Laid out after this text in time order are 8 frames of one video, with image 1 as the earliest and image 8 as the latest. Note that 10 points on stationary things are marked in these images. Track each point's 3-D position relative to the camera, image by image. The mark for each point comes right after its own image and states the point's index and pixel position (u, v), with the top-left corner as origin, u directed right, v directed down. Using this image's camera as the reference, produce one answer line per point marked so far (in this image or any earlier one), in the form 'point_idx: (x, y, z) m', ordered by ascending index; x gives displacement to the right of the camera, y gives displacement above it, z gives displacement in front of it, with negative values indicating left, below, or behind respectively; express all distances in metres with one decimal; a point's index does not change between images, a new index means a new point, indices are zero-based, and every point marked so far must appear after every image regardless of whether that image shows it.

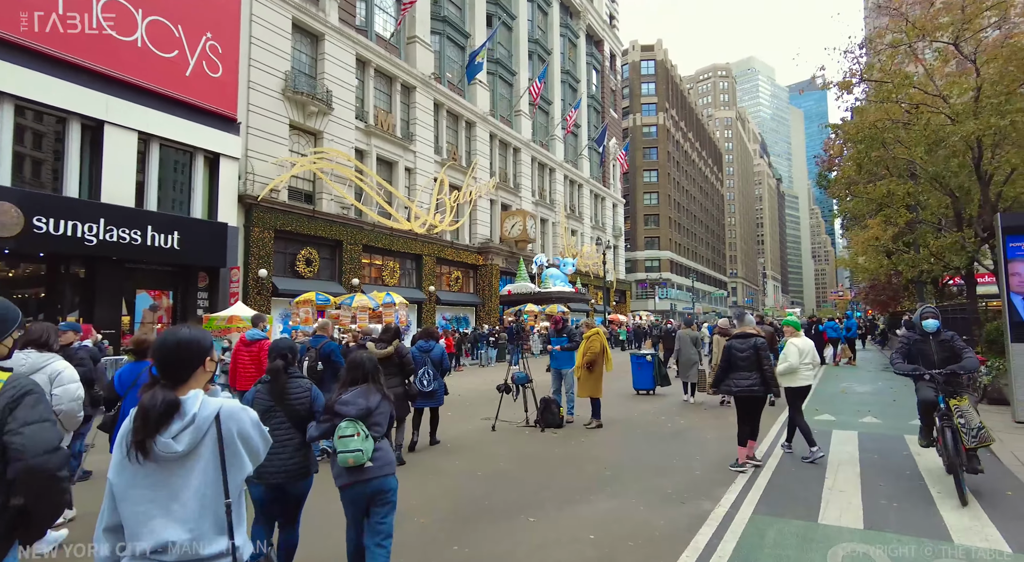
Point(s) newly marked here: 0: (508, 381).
0: (-0.1, -1.4, +8.0) m
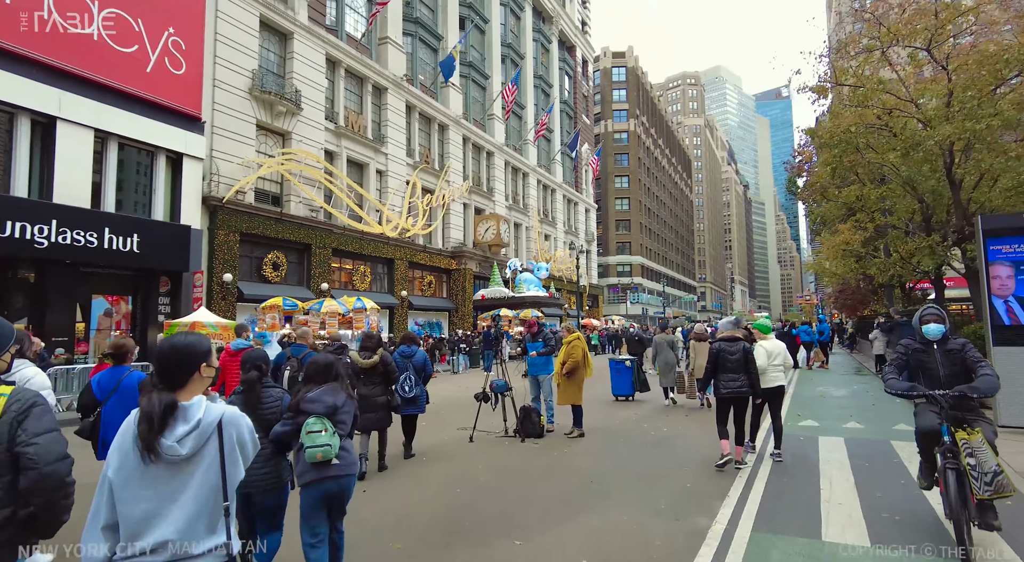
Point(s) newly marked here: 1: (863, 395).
0: (-0.4, -1.5, +7.7) m
1: (+7.1, -2.3, +11.5) m
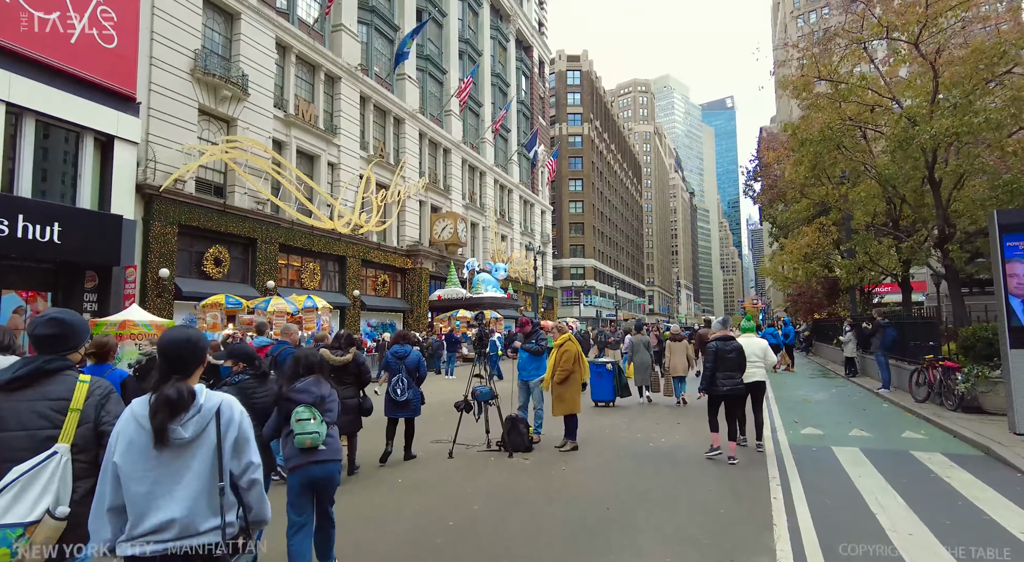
0: (-0.5, -1.4, +6.8) m
1: (+6.5, -2.3, +11.3) m
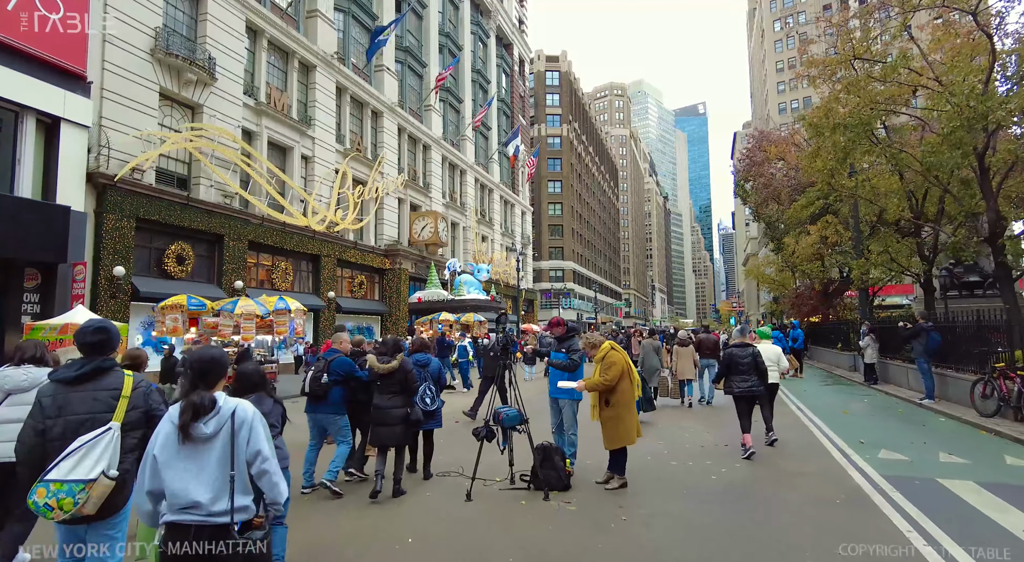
0: (-0.2, -1.3, +5.4) m
1: (+6.6, -2.3, +10.2) m
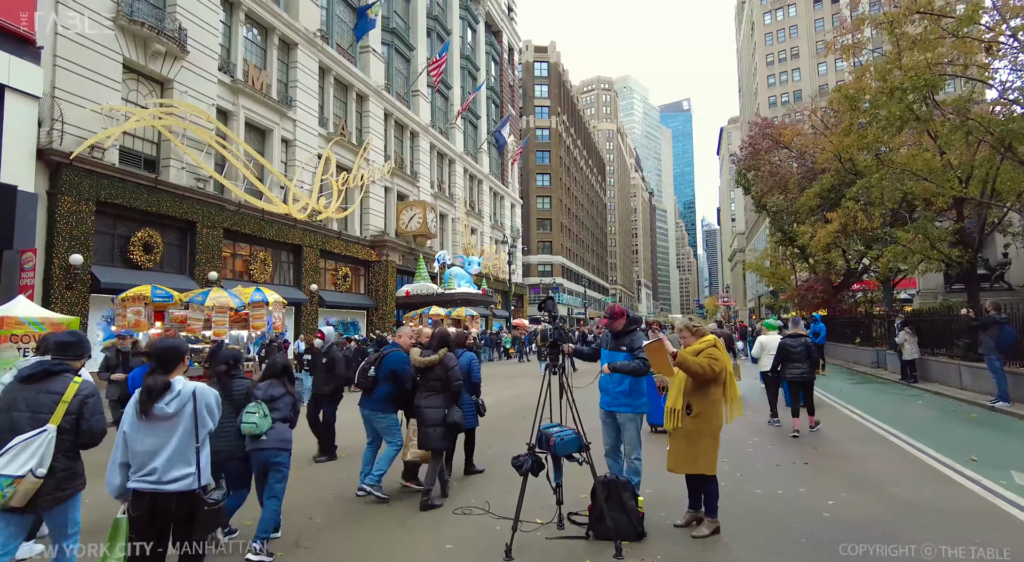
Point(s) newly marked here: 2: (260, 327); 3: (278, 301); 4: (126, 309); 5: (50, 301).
0: (+0.2, -1.1, +3.9) m
1: (+6.9, -2.1, +8.9) m
2: (-7.3, -1.3, +16.8) m
3: (-7.1, -0.6, +17.5) m
4: (-9.9, -0.7, +14.8) m
5: (-12.8, -0.6, +15.9) m
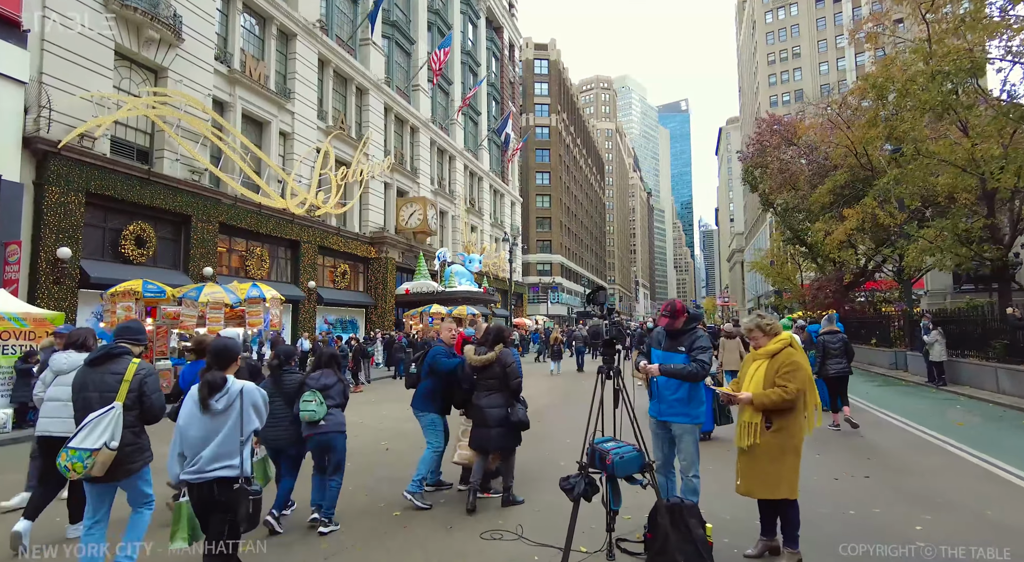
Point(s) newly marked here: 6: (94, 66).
0: (+0.4, -1.1, +3.3) m
1: (+7.1, -2.0, +8.3) m
2: (-7.1, -1.2, +16.1) m
3: (-6.9, -0.5, +16.8) m
4: (-9.7, -0.6, +14.1) m
5: (-12.6, -0.4, +15.2) m
6: (-12.4, +6.4, +17.1) m
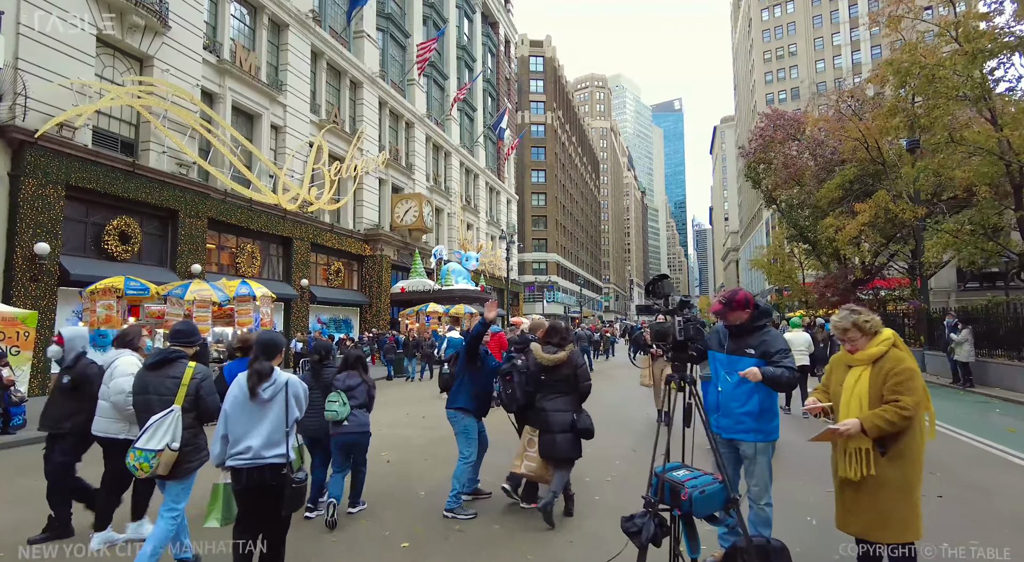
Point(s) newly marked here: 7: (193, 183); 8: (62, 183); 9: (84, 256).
0: (+0.6, -1.0, +2.6) m
1: (+7.3, -2.0, +7.7) m
2: (-7.1, -1.1, +15.3) m
3: (-6.9, -0.4, +16.1) m
4: (-9.6, -0.5, +13.3) m
5: (-12.5, -0.3, +14.4) m
6: (-12.4, +6.5, +16.3) m
7: (-11.0, +3.4, +19.8) m
8: (-12.3, +2.7, +15.6) m
9: (-12.5, +0.7, +16.7) m
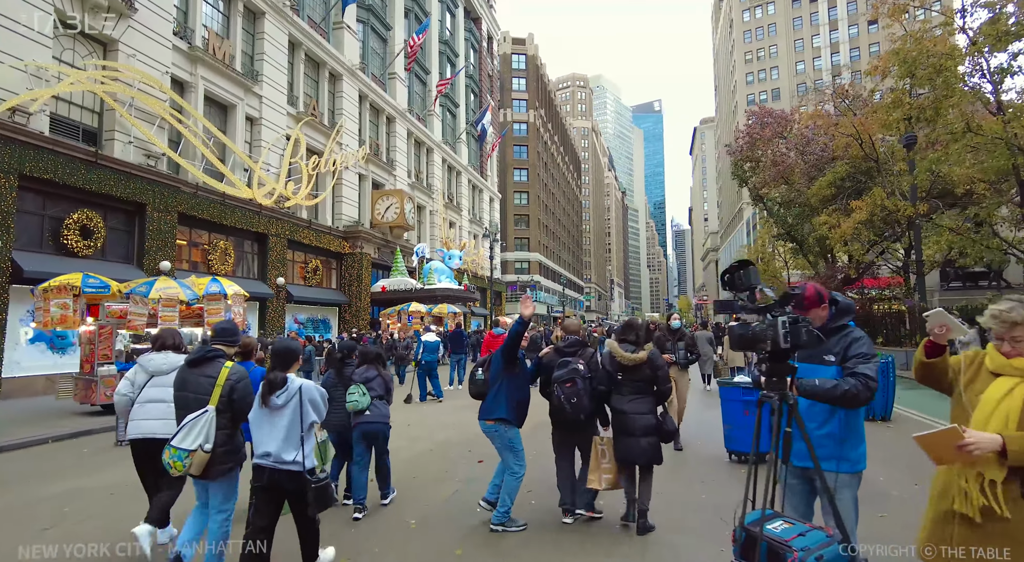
0: (+0.8, -0.9, +1.9) m
1: (+7.2, -1.9, +7.2) m
2: (-7.4, -1.1, +14.4) m
3: (-7.2, -0.3, +15.1) m
4: (-9.9, -0.4, +12.3) m
5: (-12.8, -0.3, +13.2) m
6: (-12.7, +6.6, +15.2) m
7: (-11.5, +3.5, +18.8) m
8: (-12.6, +2.7, +14.5) m
9: (-12.8, +0.8, +15.6) m
